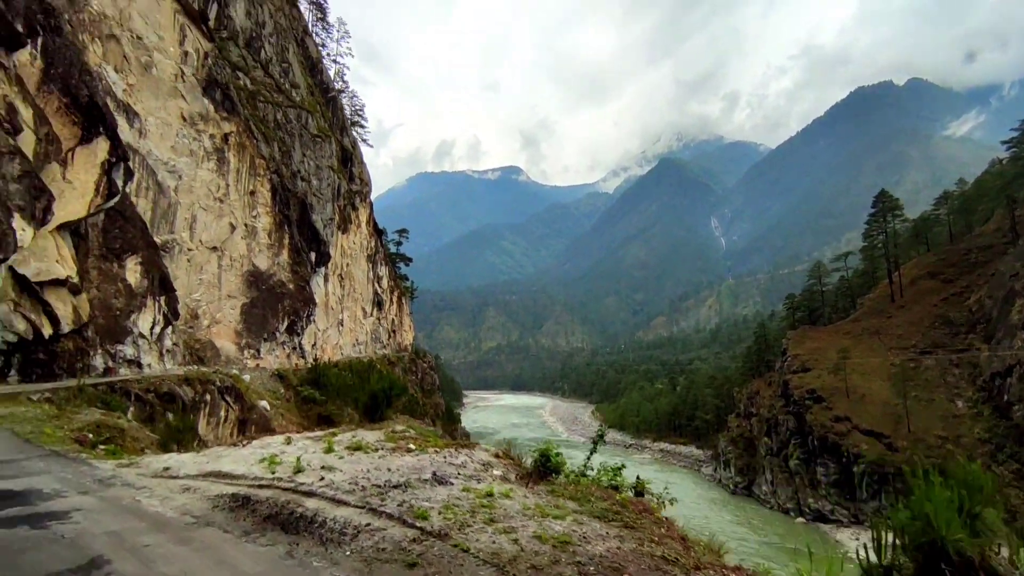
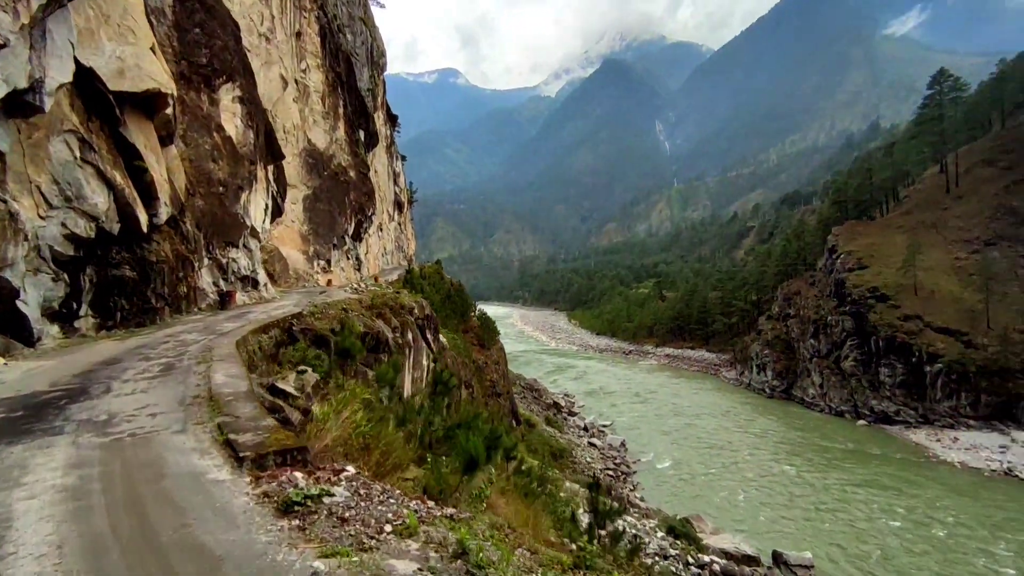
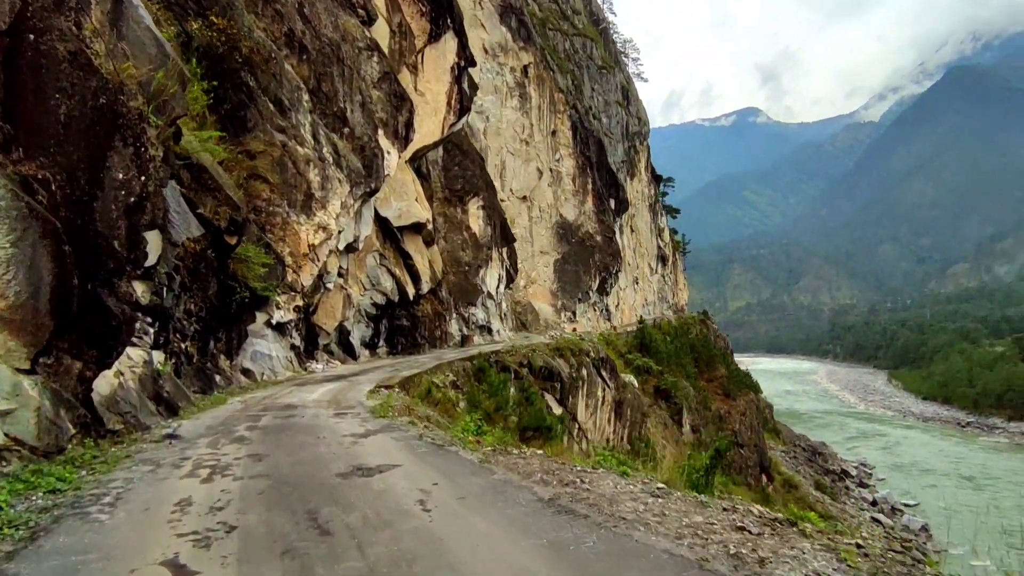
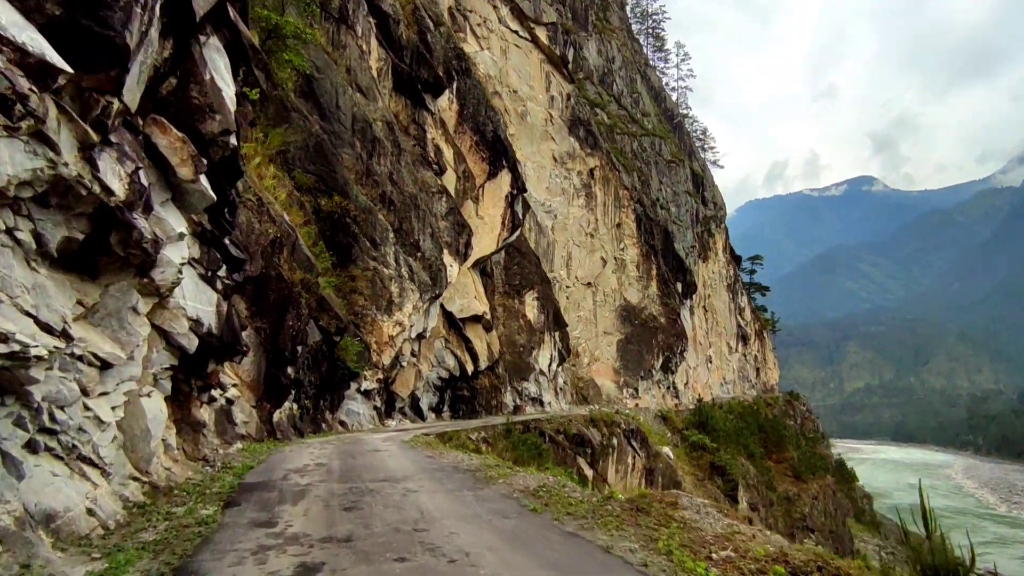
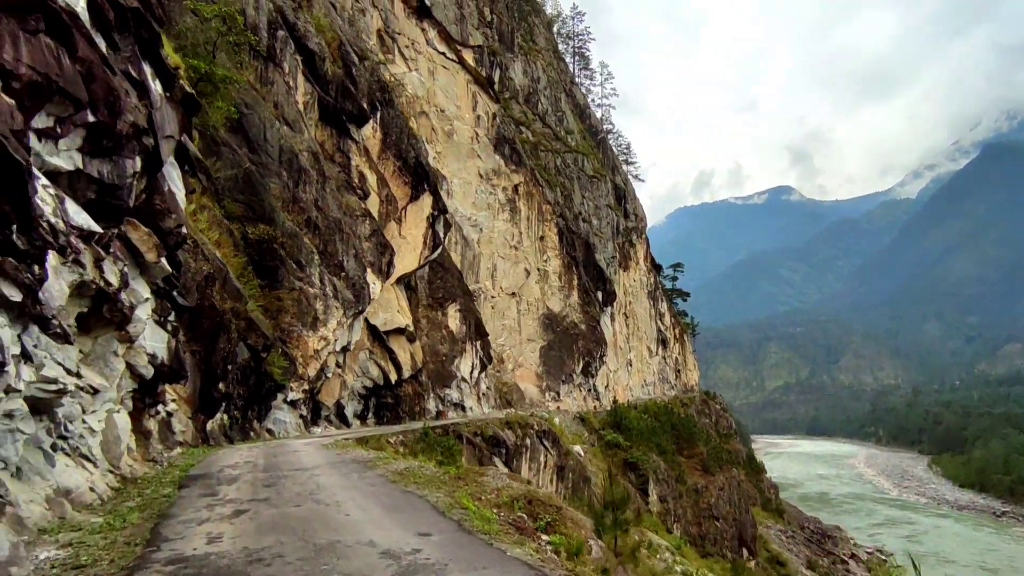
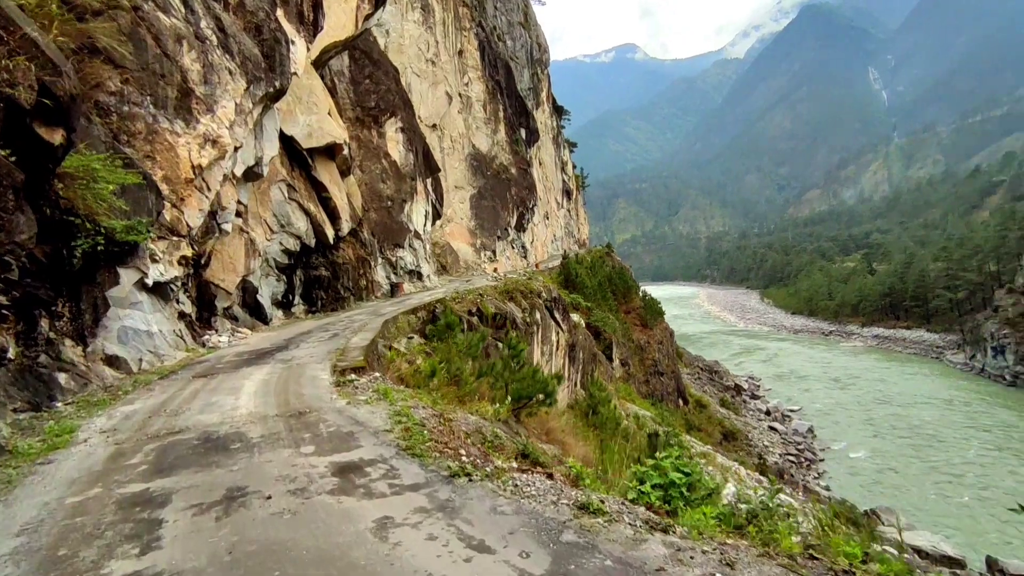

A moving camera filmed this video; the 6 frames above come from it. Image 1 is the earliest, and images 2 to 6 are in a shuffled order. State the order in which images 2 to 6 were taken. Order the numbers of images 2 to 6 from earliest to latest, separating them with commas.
5, 4, 3, 6, 2
